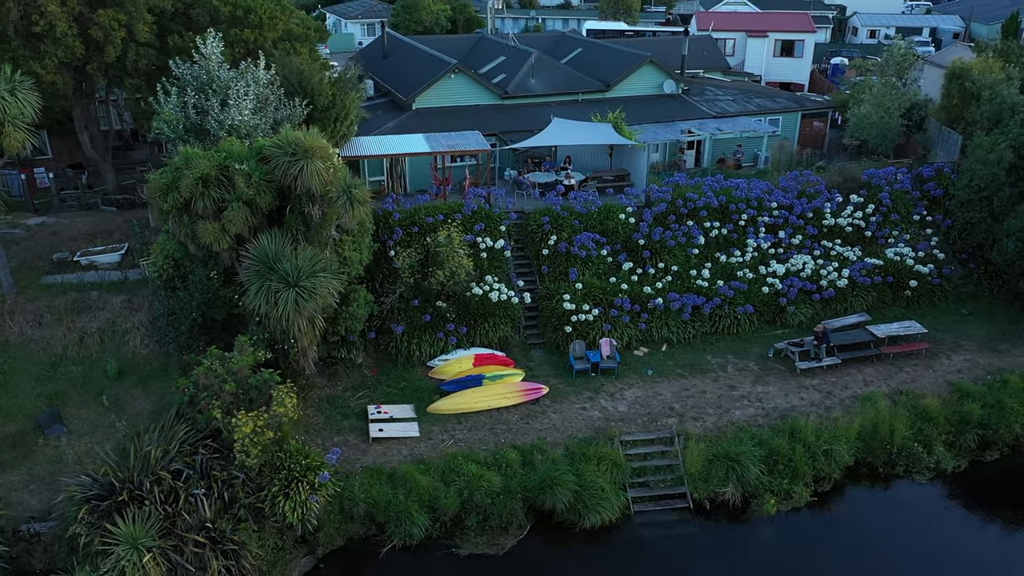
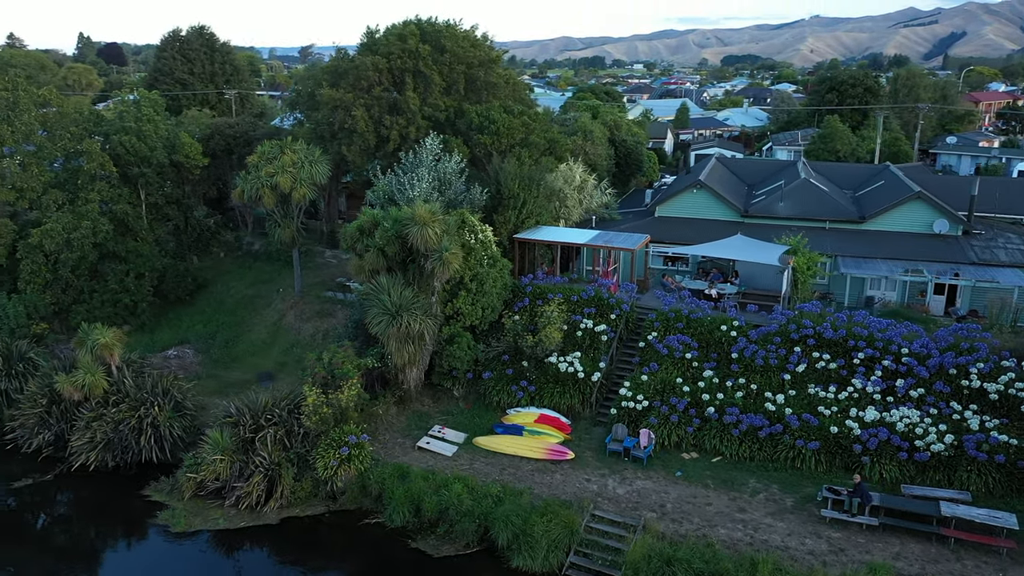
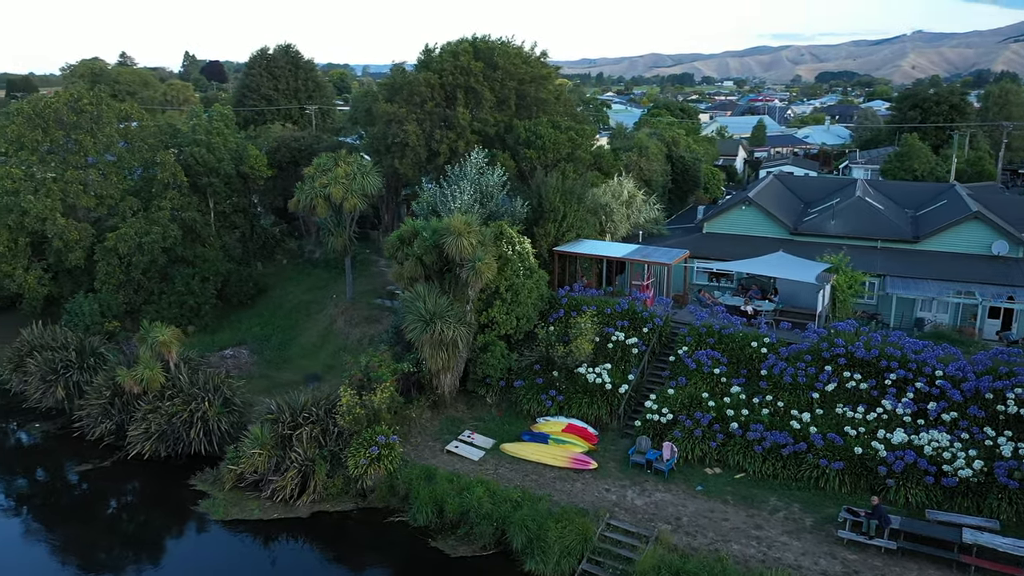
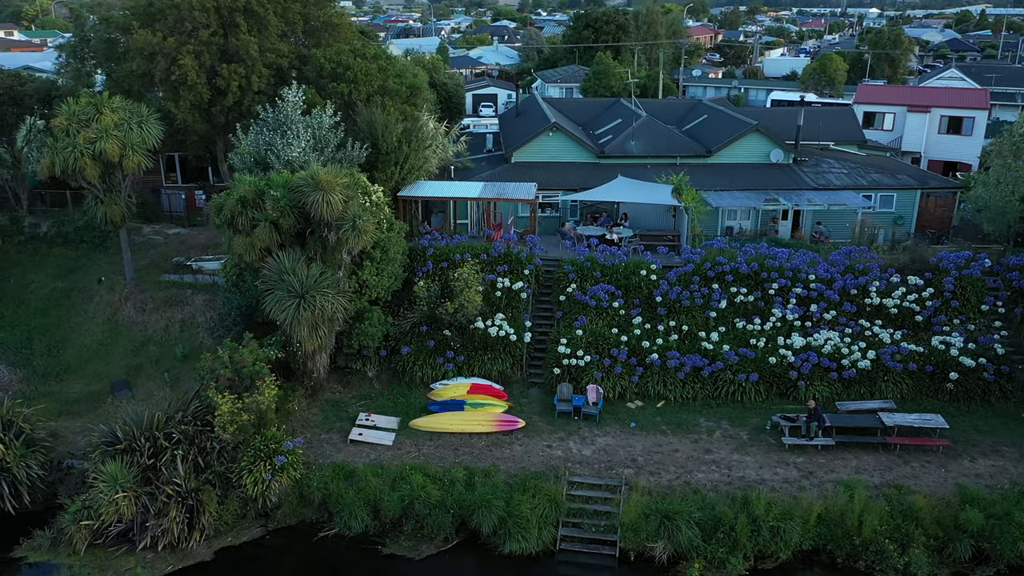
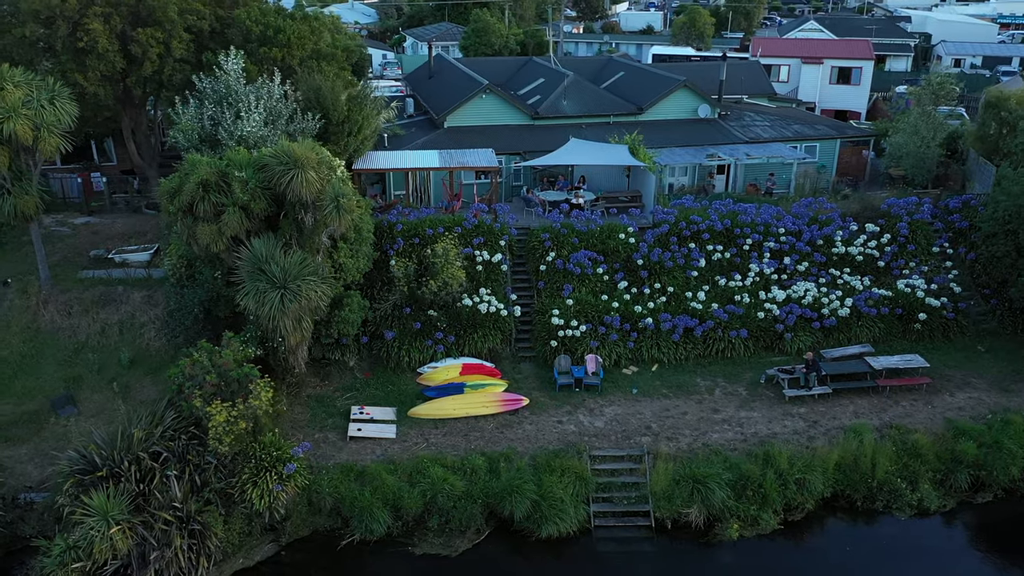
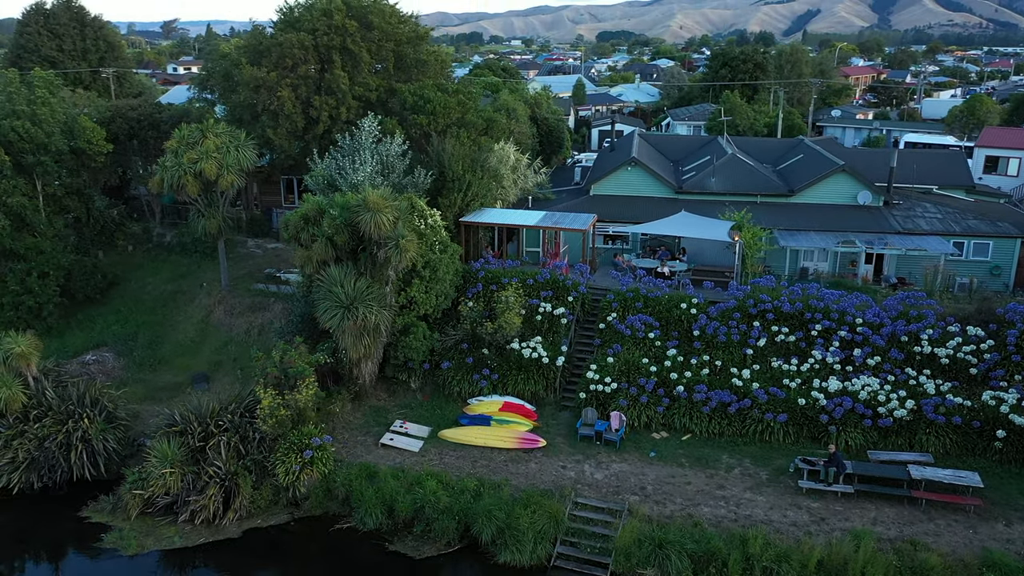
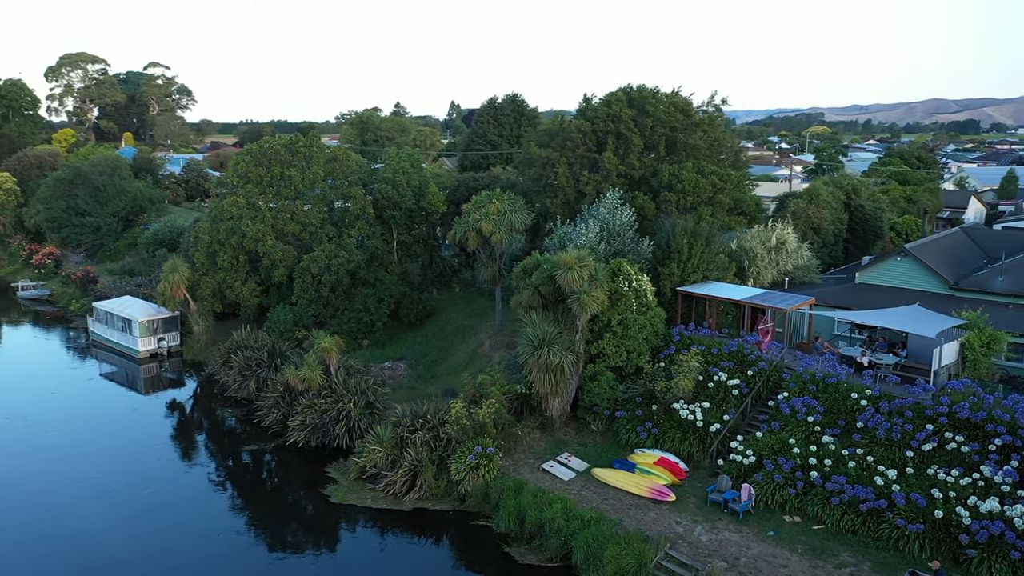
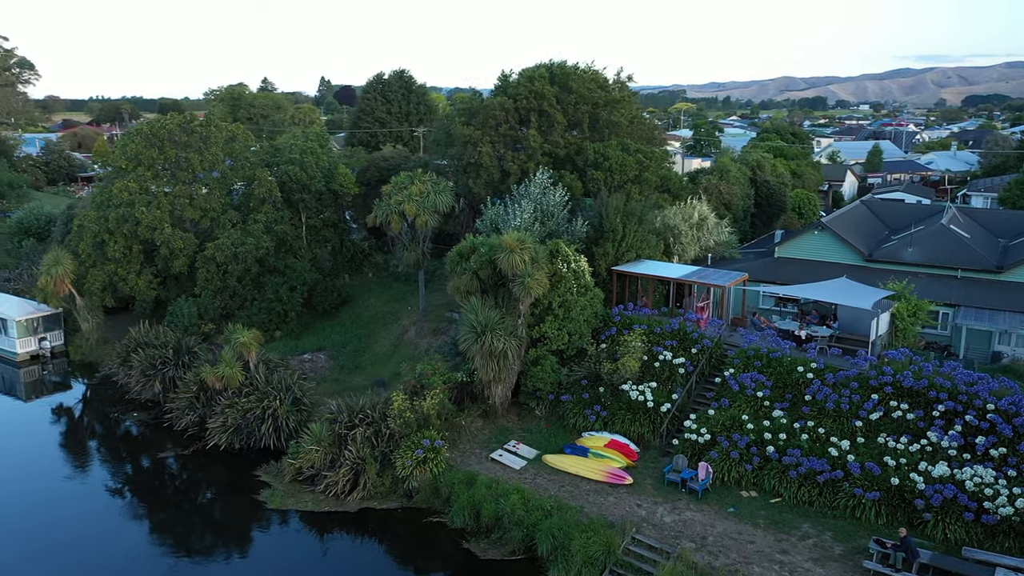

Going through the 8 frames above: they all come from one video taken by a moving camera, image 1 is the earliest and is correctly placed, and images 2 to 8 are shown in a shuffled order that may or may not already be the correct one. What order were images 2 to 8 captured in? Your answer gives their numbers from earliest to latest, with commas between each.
5, 4, 6, 2, 3, 8, 7
